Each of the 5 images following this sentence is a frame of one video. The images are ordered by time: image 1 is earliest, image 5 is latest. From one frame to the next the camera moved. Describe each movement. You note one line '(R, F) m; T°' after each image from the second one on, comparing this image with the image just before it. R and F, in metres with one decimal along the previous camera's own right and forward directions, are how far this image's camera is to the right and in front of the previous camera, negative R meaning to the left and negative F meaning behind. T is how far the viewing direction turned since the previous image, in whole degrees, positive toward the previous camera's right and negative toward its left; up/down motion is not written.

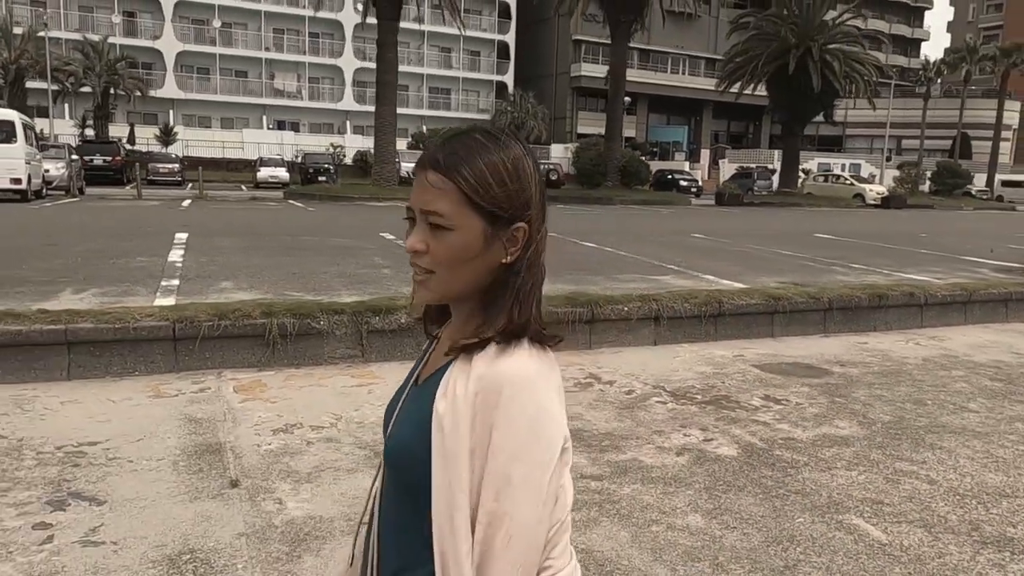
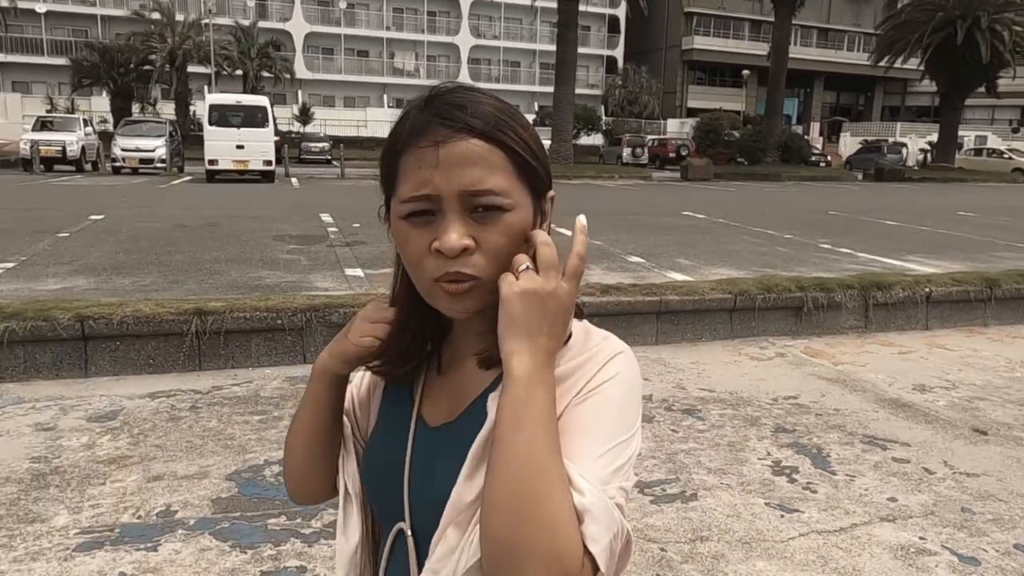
(-3.2, -0.7) m; -5°
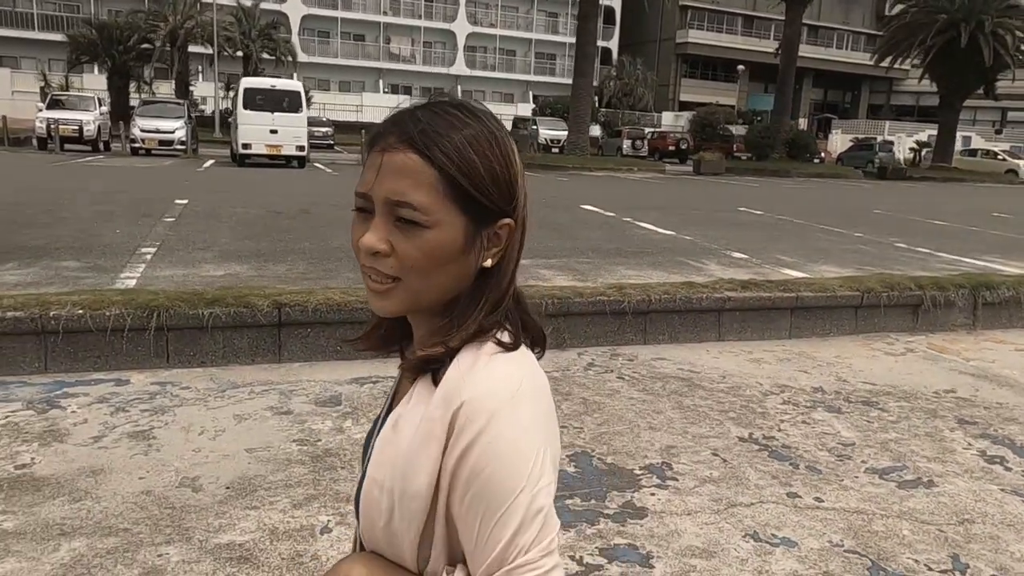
(-1.2, -0.1) m; +2°
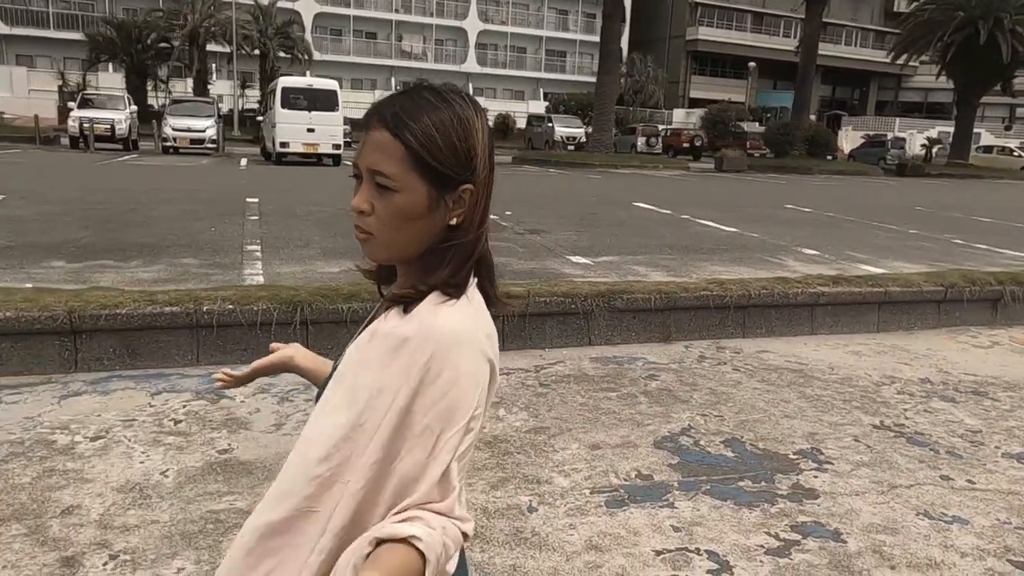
(-0.7, -0.2) m; 0°
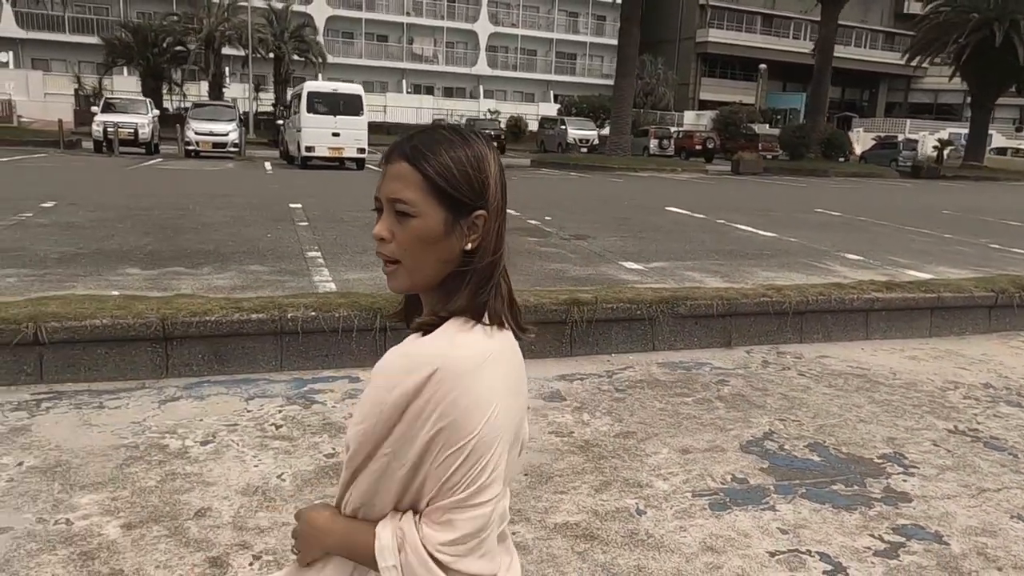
(-0.4, -0.1) m; 0°
